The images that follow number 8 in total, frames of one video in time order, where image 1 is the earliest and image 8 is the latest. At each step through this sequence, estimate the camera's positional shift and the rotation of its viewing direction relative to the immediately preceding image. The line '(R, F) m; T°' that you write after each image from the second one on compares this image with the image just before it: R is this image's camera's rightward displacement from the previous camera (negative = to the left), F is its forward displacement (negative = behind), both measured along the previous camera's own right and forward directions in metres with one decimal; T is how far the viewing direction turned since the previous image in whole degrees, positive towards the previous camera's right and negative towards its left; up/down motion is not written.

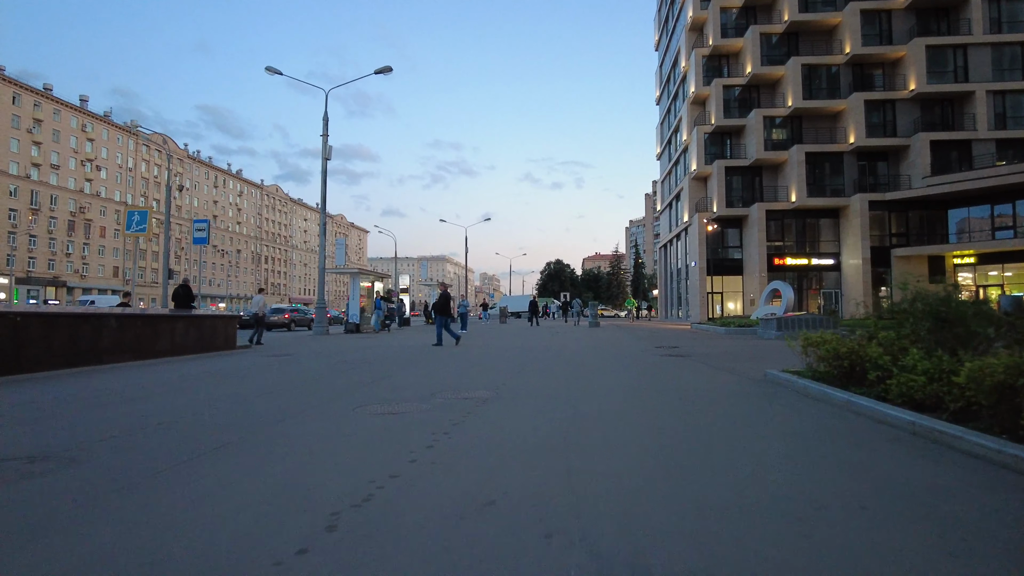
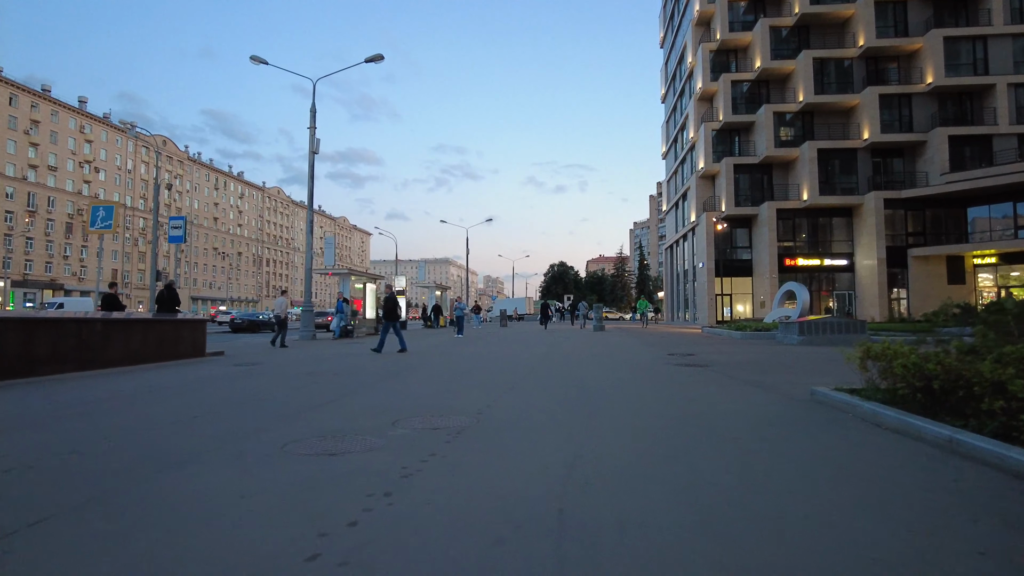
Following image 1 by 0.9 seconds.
(+0.2, +1.4) m; 0°
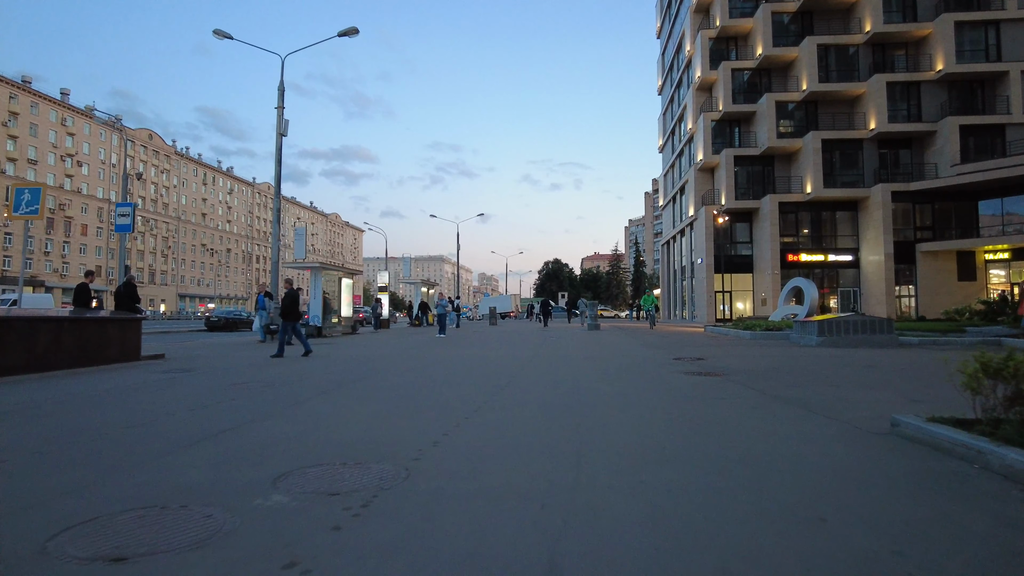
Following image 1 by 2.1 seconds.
(+0.3, +1.8) m; 0°
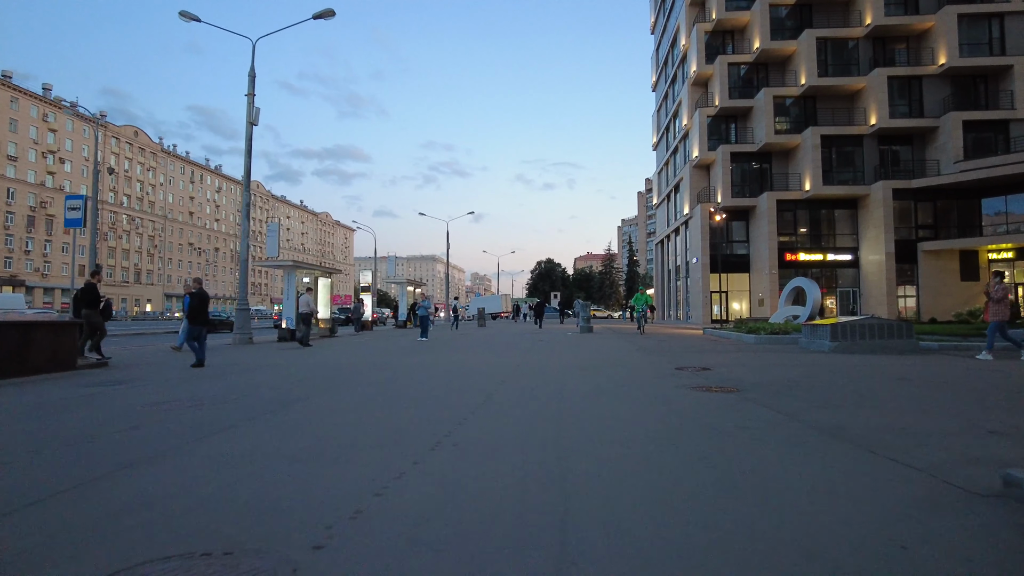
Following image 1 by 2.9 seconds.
(+0.2, +1.3) m; +1°
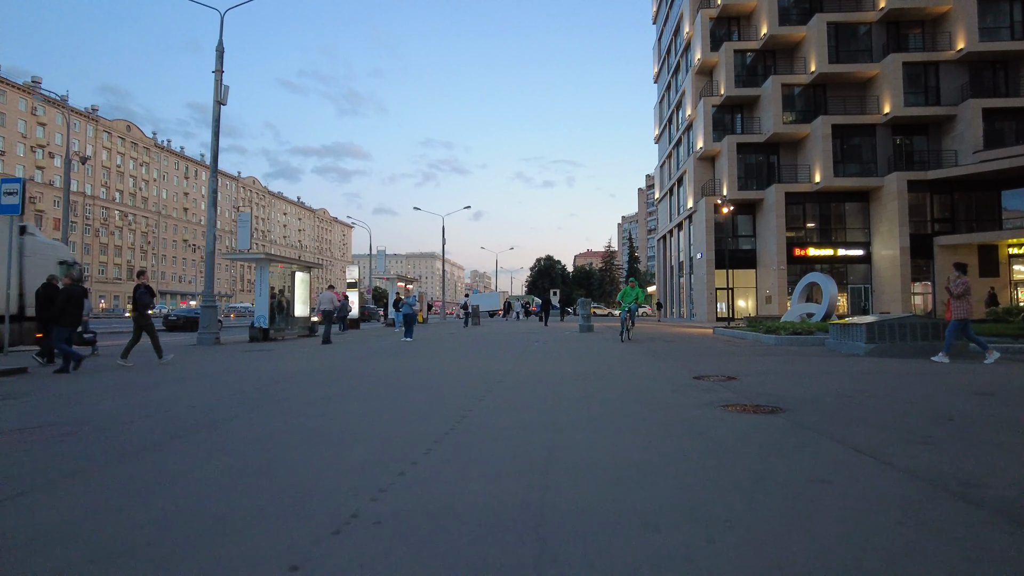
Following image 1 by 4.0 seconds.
(+0.2, +1.7) m; 0°
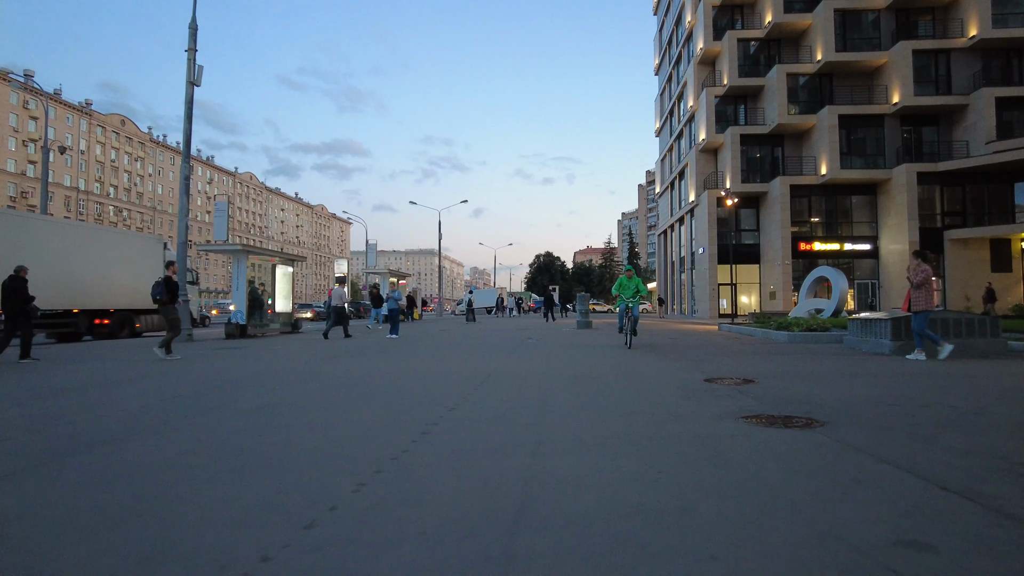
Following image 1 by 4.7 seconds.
(+0.2, +1.1) m; 0°
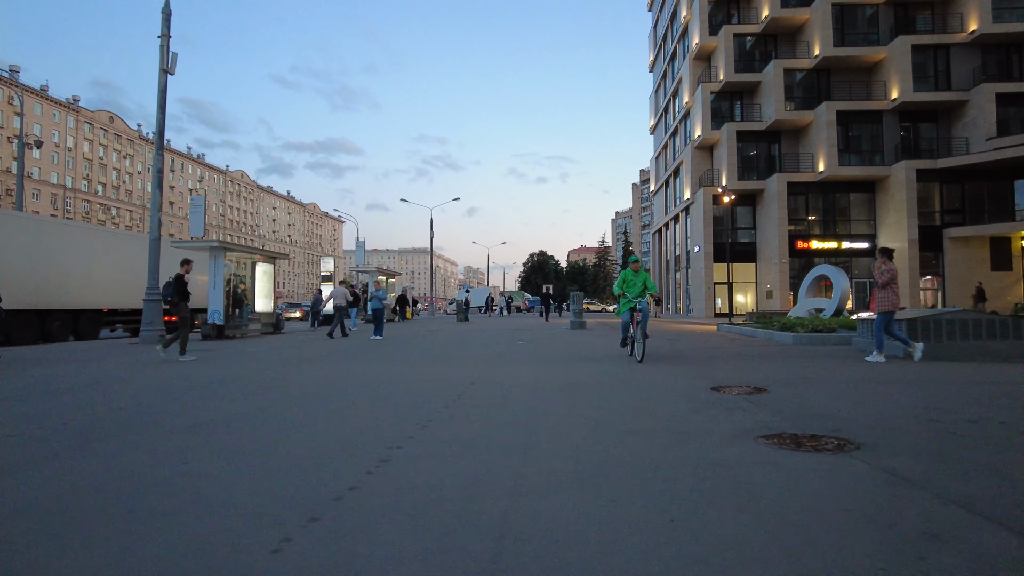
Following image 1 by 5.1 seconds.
(+0.1, +0.7) m; +1°
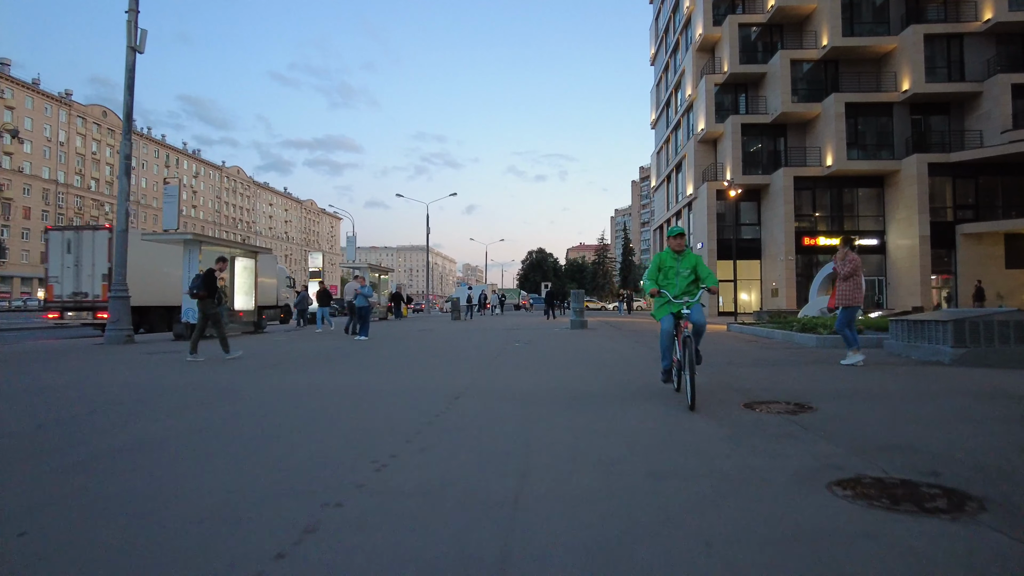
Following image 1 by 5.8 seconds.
(+0.1, +1.1) m; 0°
